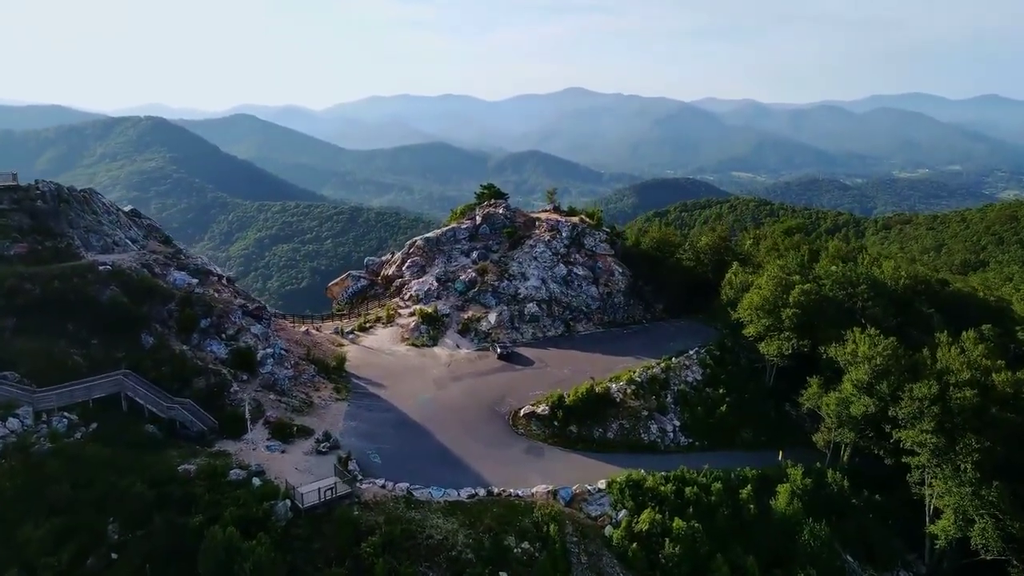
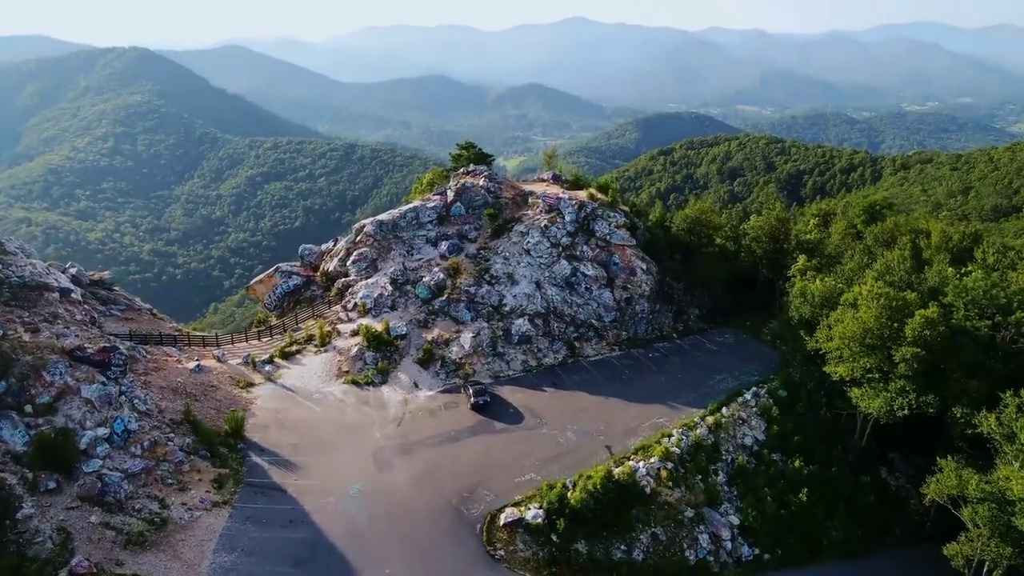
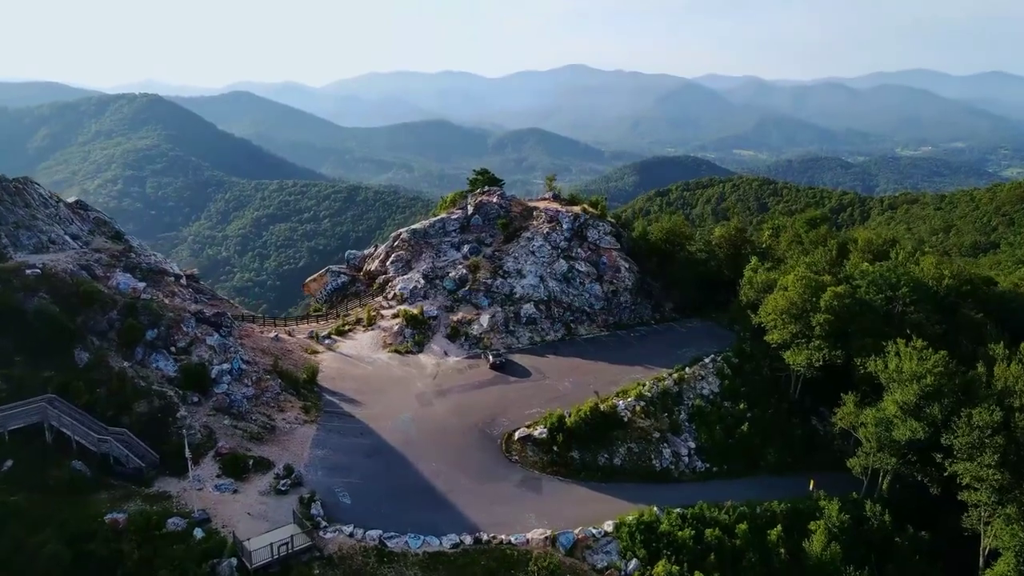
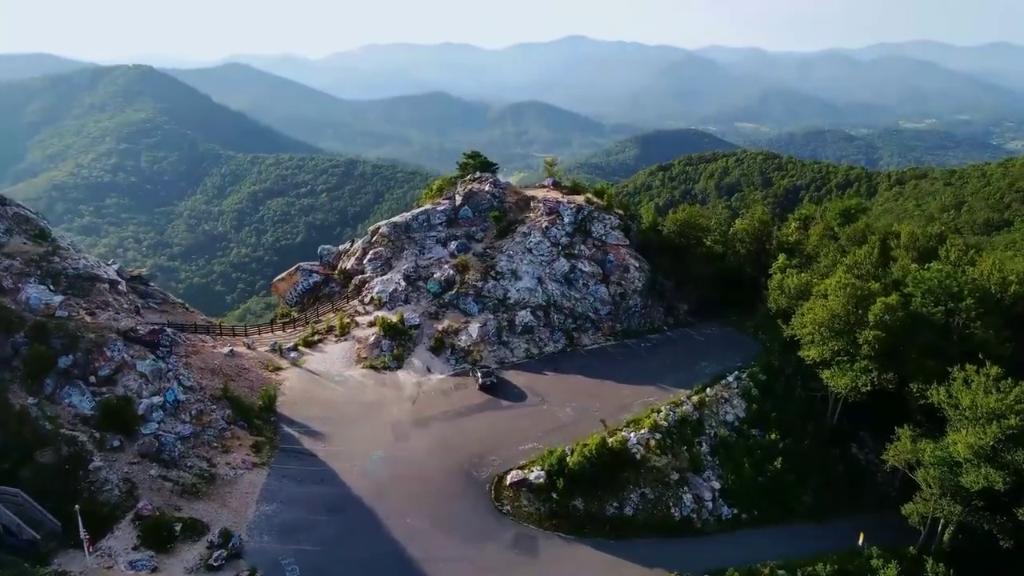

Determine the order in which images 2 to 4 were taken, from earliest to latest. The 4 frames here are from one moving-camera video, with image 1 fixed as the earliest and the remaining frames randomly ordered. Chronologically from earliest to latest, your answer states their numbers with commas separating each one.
3, 4, 2
